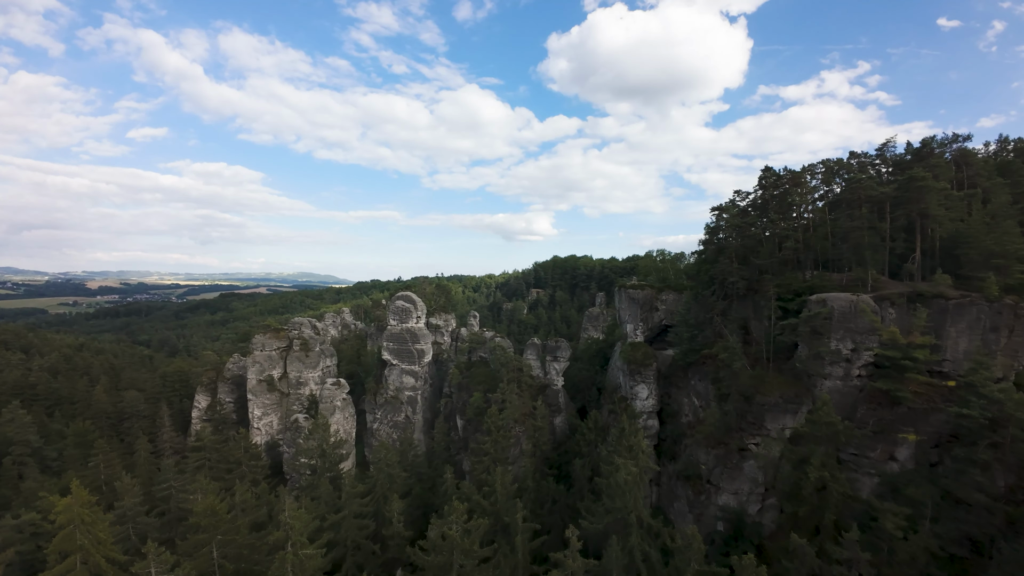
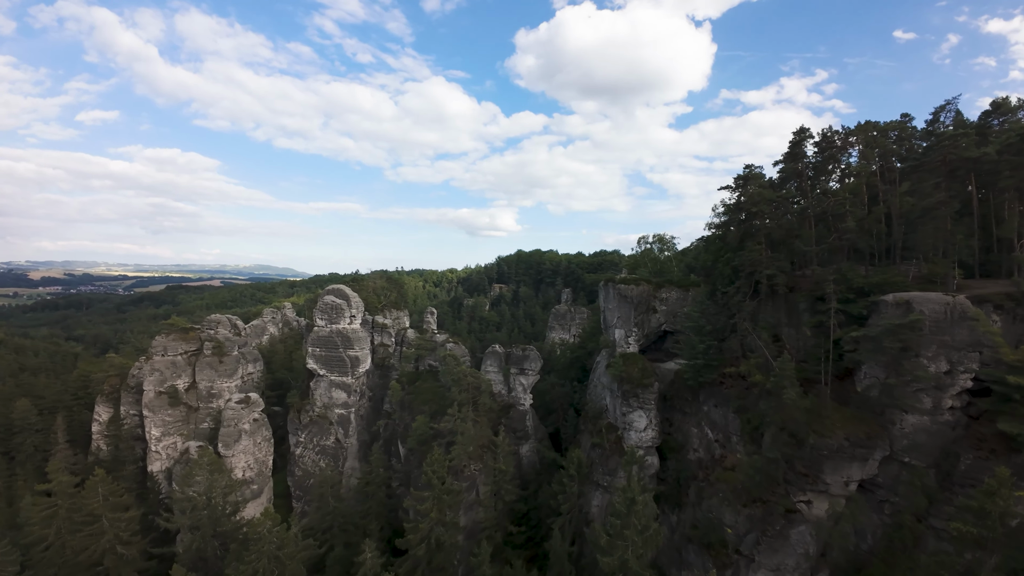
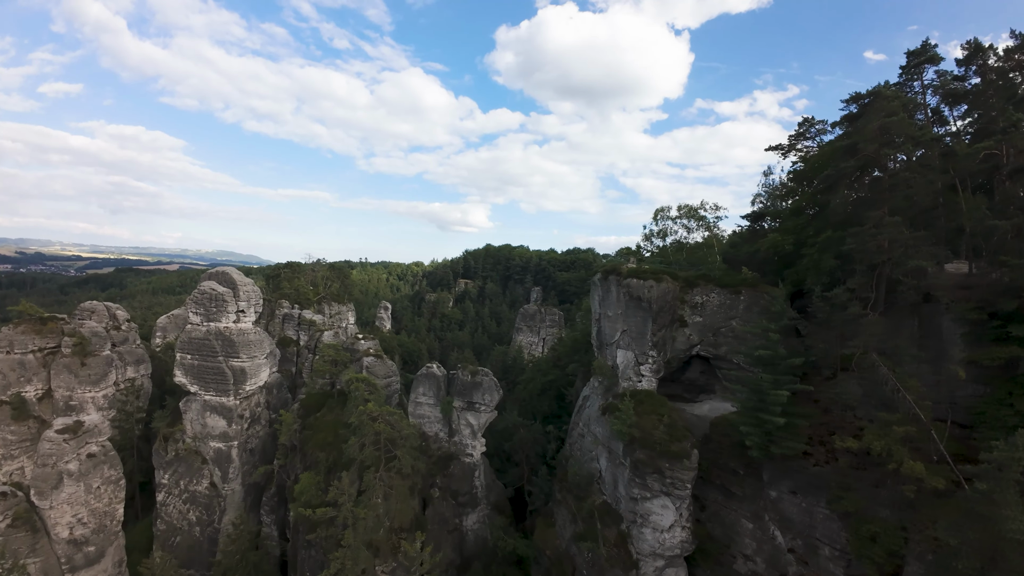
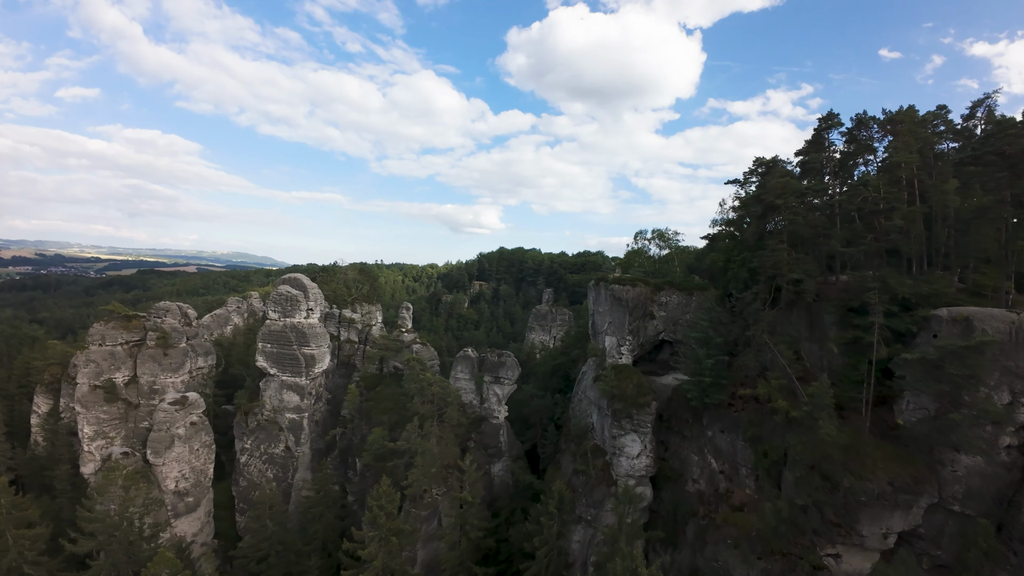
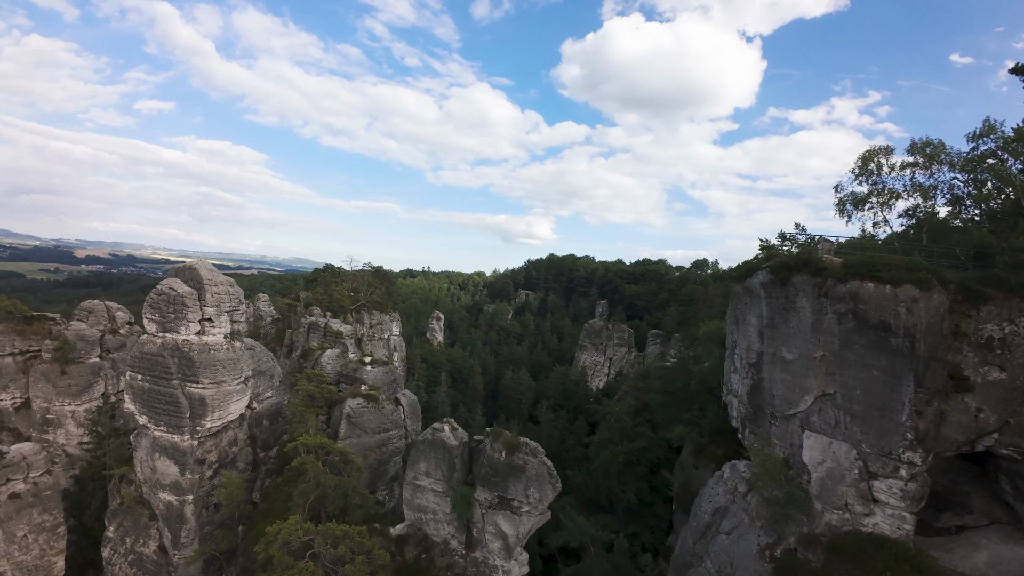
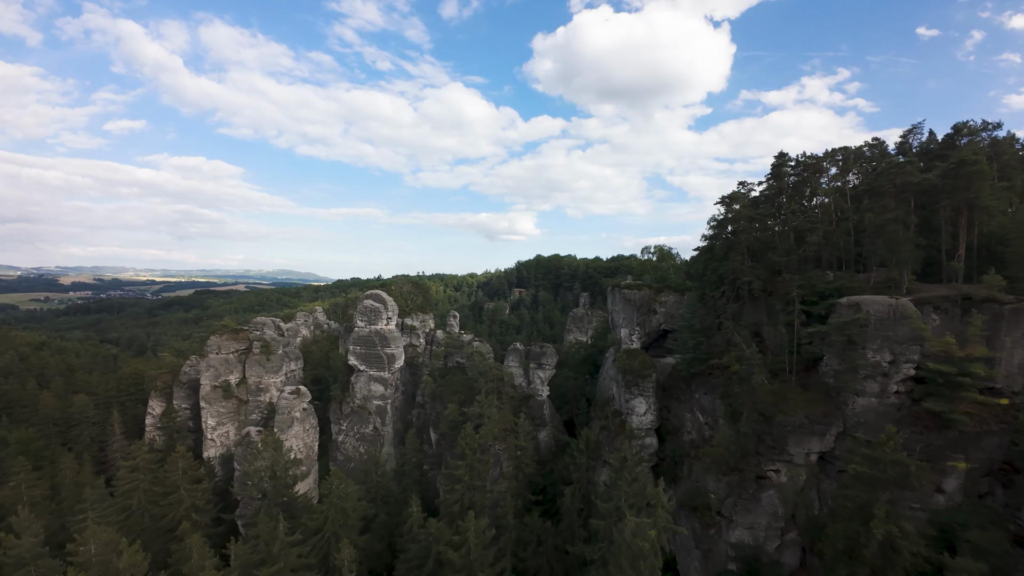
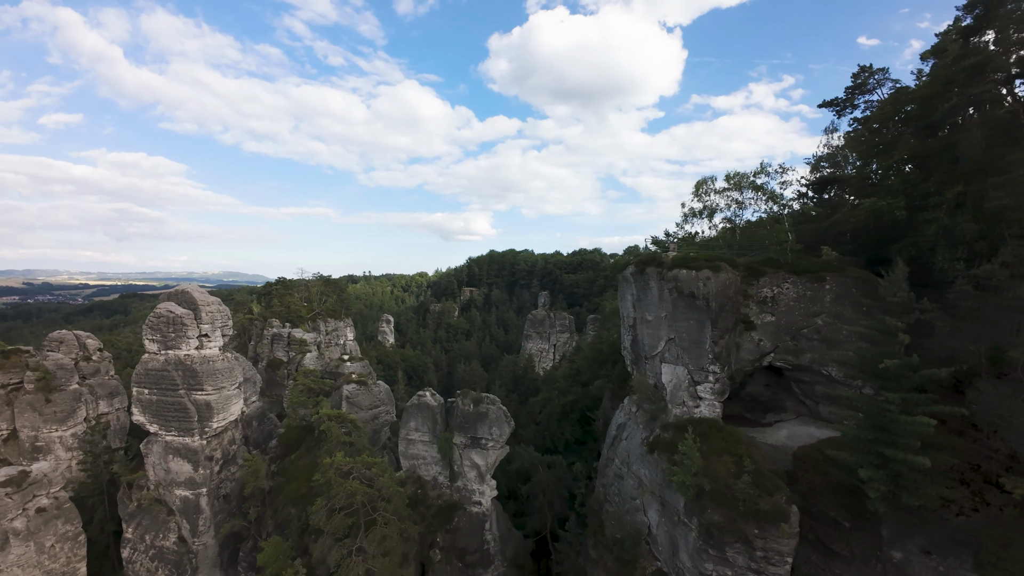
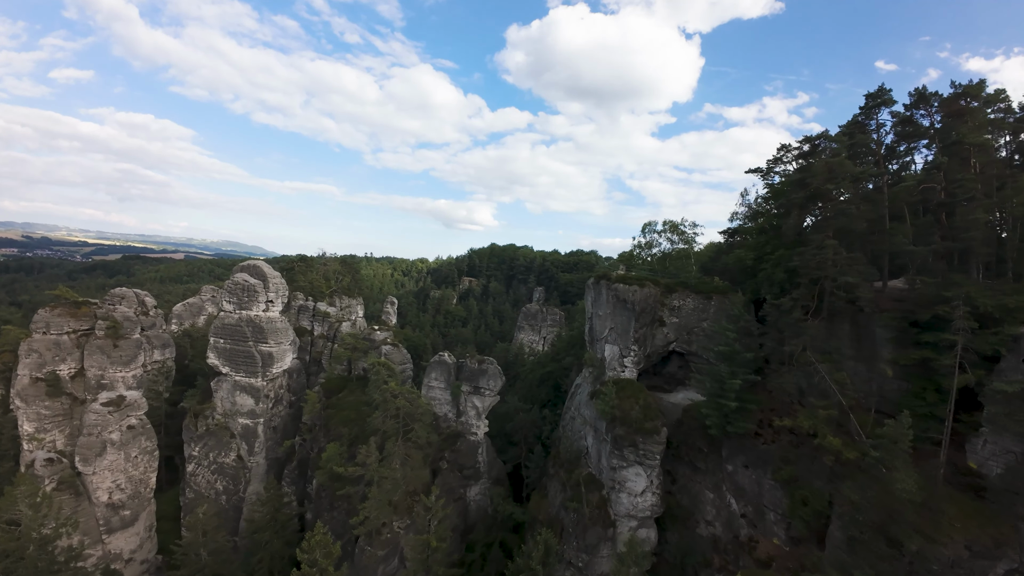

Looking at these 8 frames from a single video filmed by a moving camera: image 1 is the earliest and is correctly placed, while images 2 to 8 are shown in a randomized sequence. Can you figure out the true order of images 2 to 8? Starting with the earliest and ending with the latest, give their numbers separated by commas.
6, 2, 4, 8, 3, 7, 5
